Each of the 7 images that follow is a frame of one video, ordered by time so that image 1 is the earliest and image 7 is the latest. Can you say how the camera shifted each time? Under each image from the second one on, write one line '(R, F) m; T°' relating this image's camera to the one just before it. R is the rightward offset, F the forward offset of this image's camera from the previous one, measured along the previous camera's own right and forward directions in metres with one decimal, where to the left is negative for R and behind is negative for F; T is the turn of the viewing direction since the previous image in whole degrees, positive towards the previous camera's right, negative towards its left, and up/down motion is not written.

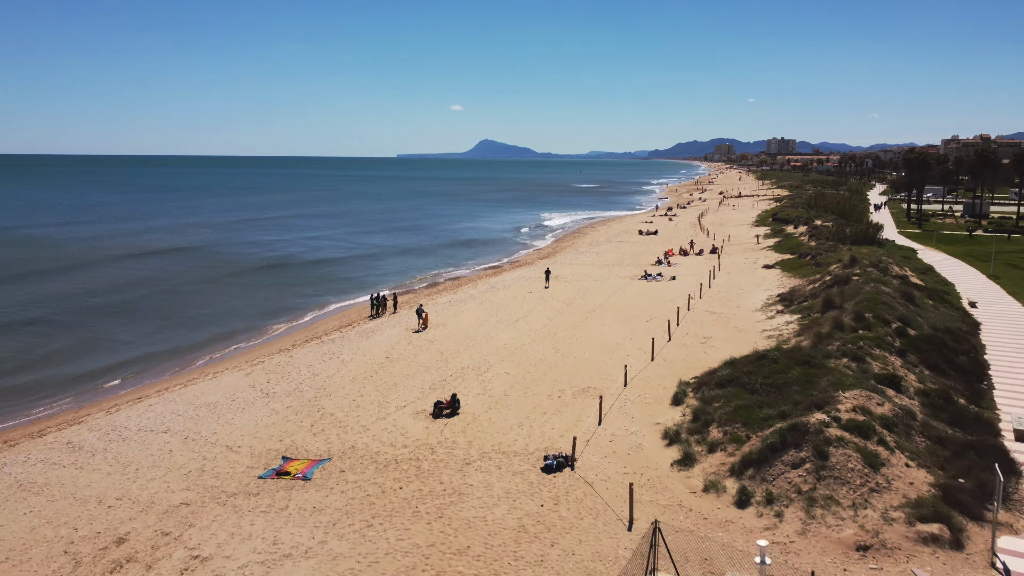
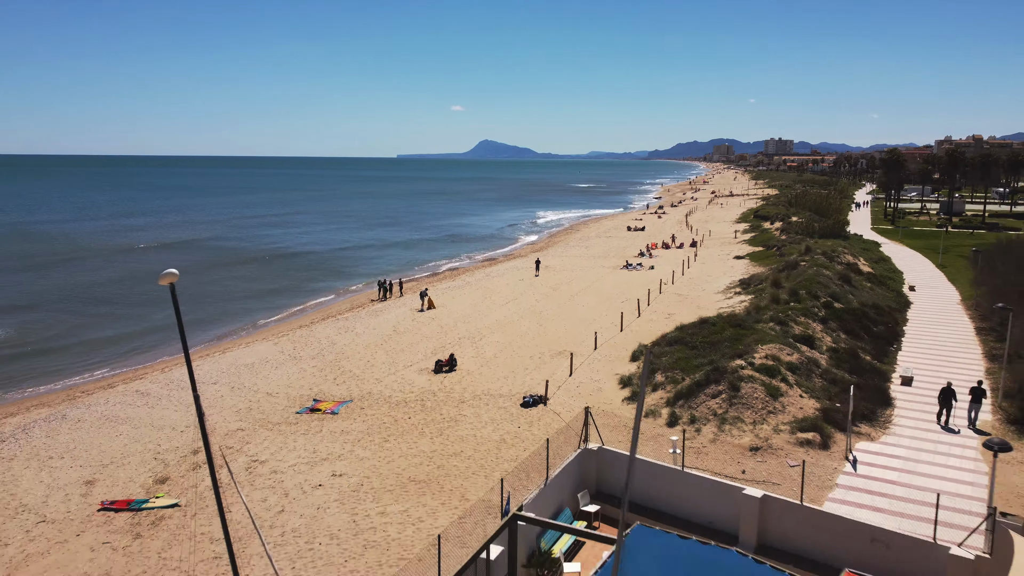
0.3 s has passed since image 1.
(+0.4, -4.1) m; 0°
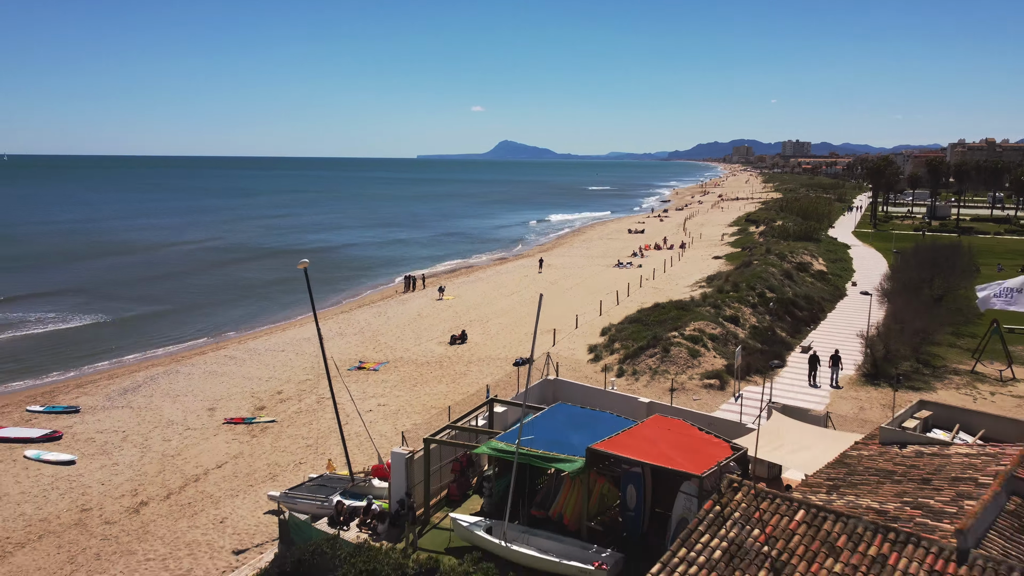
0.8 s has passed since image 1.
(+0.8, -6.9) m; -1°
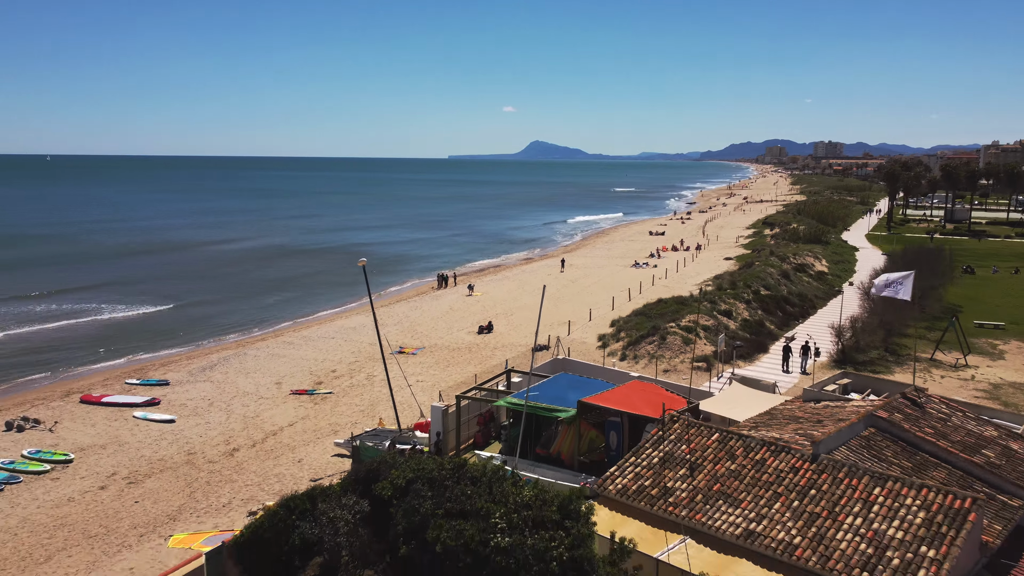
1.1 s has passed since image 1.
(+0.4, -4.2) m; -2°
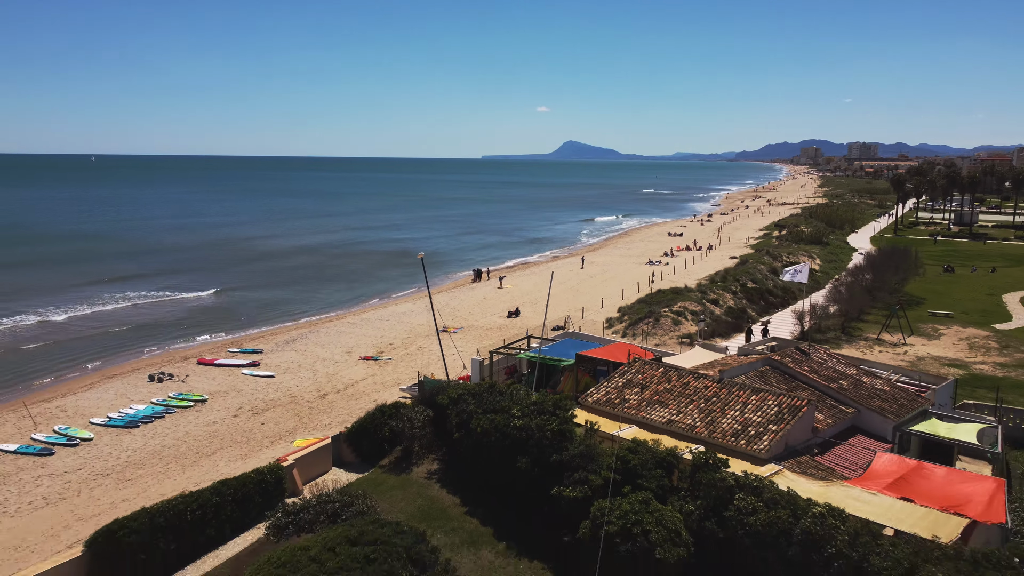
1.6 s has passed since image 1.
(+0.4, -6.9) m; -2°
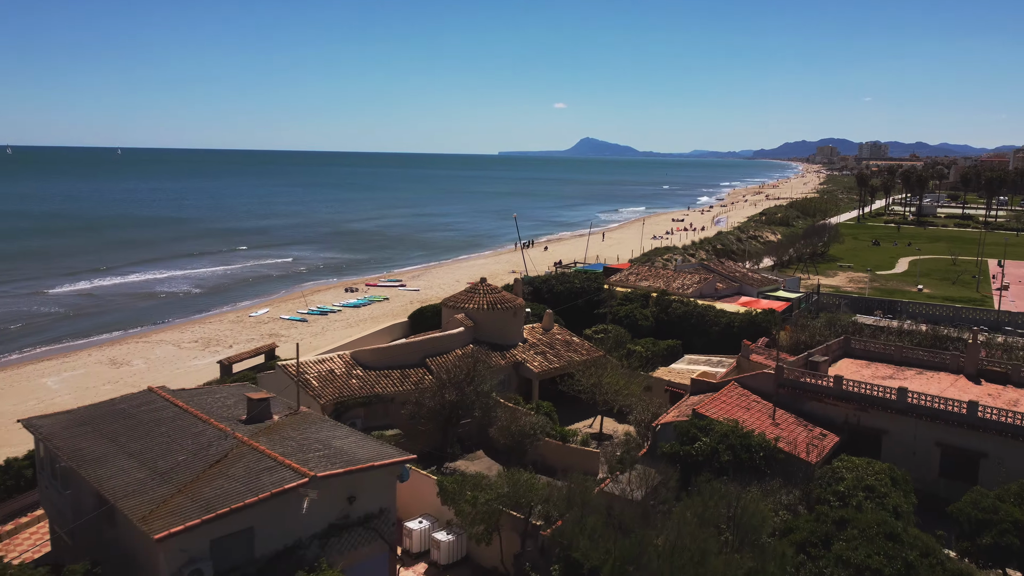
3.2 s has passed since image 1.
(-2.2, -20.1) m; -1°
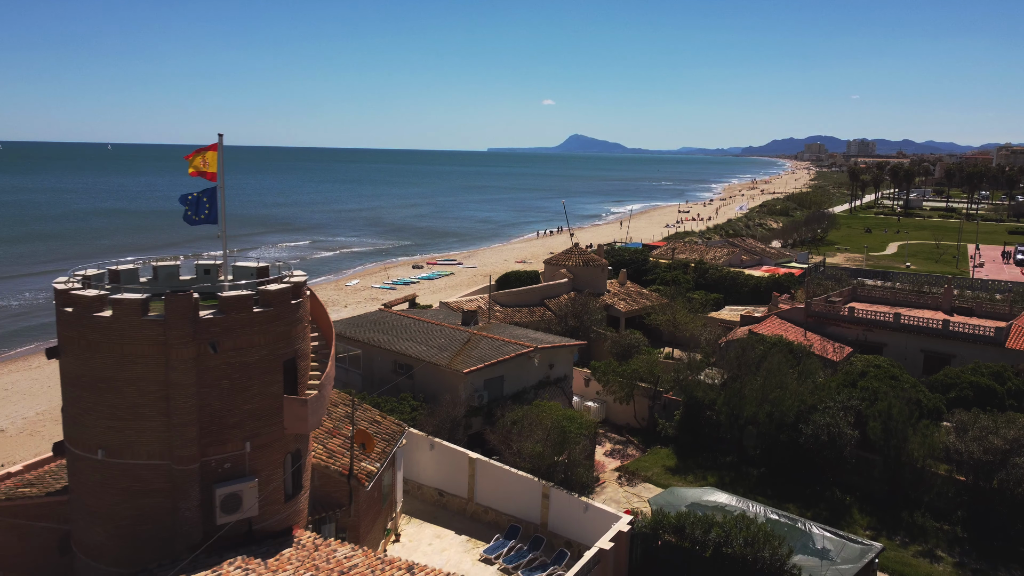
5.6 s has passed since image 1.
(-4.0, -7.8) m; +1°
